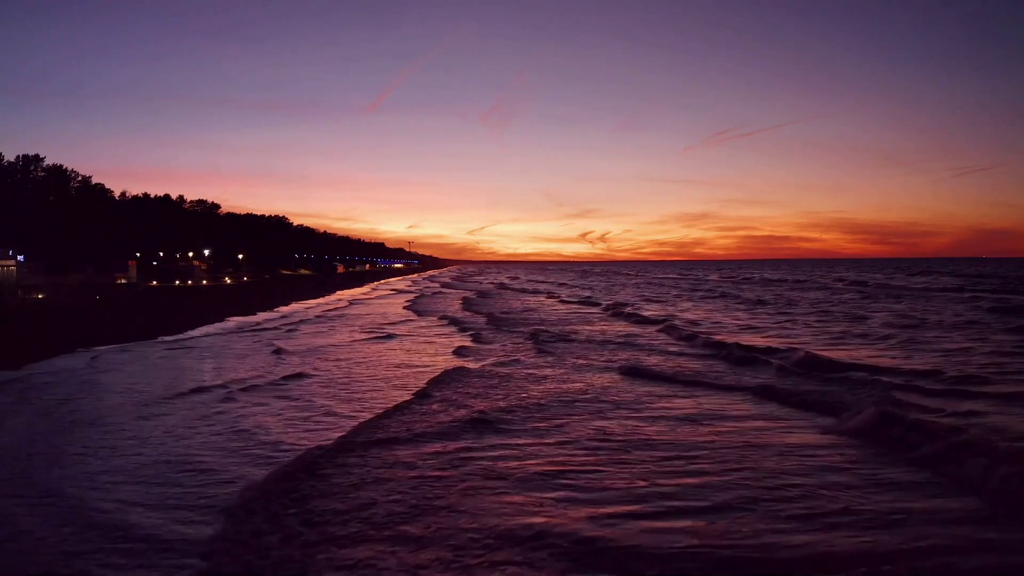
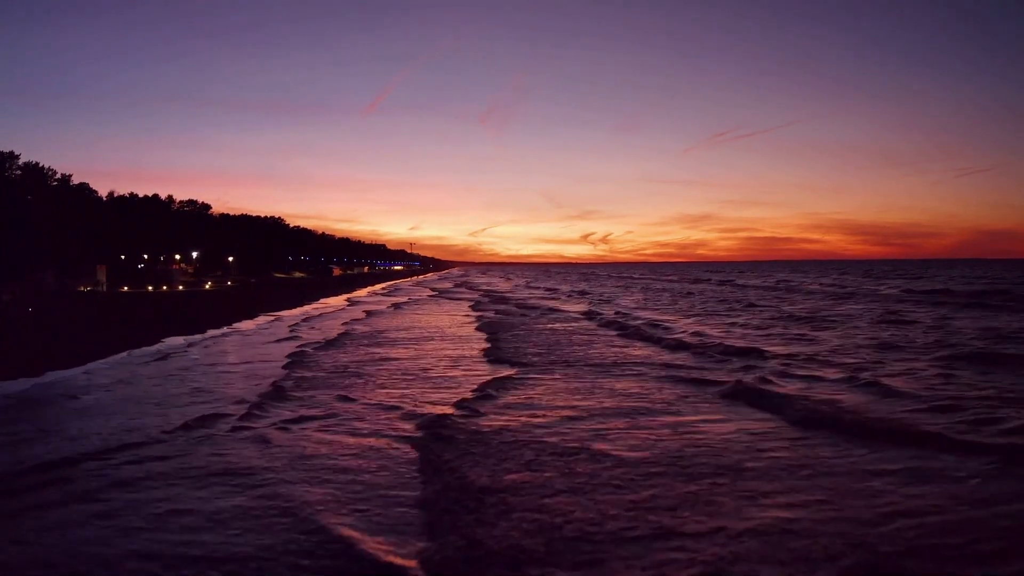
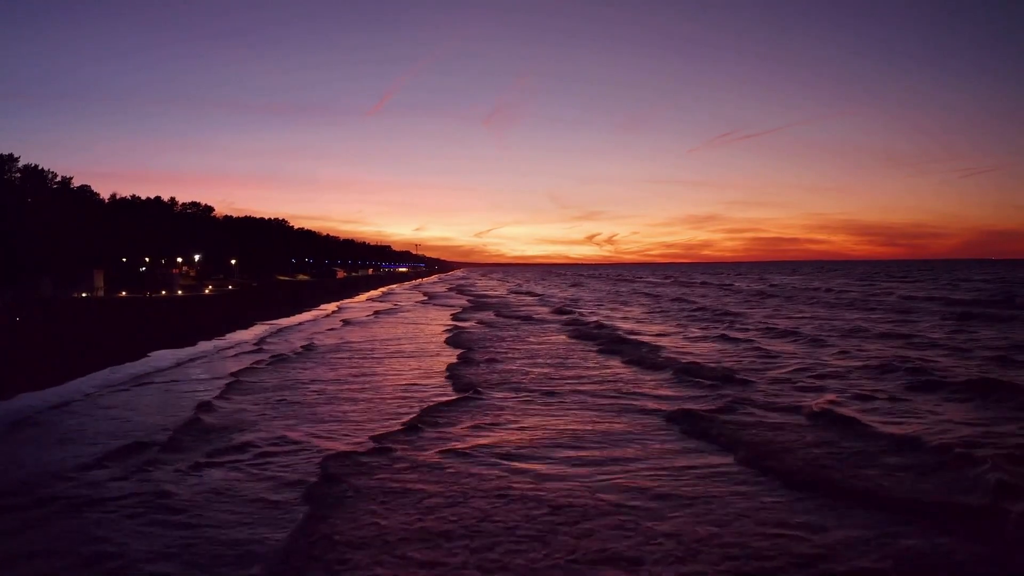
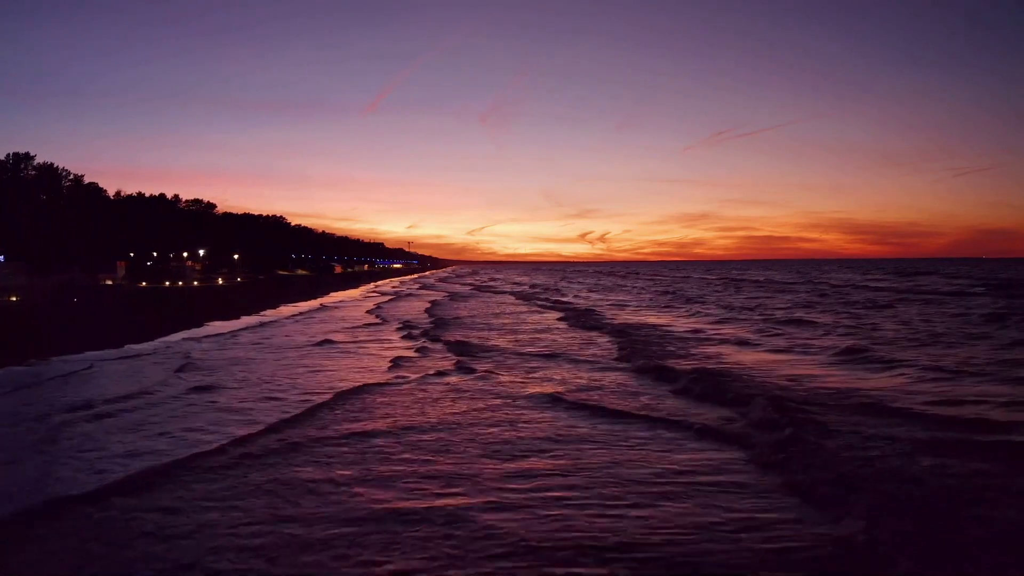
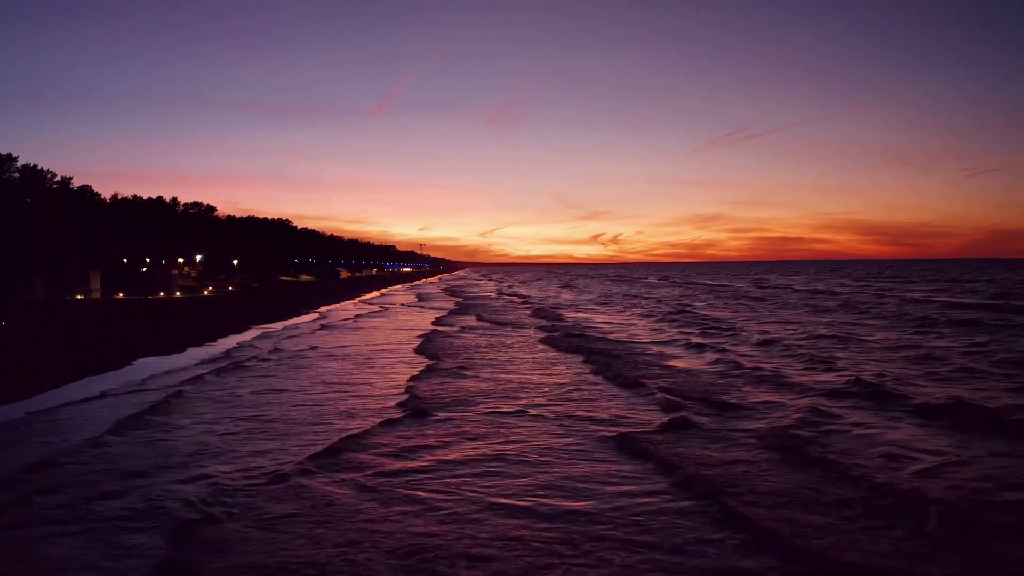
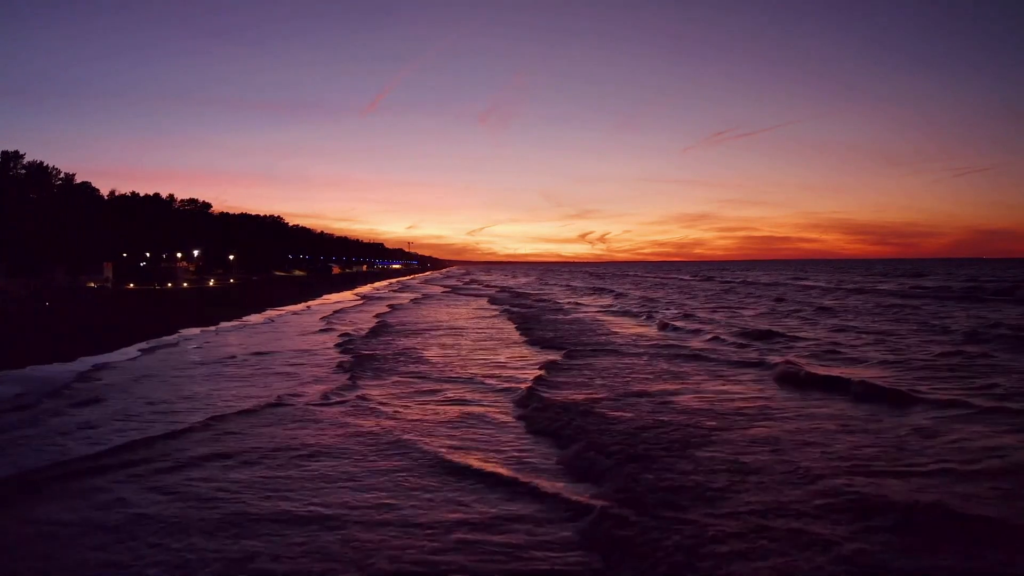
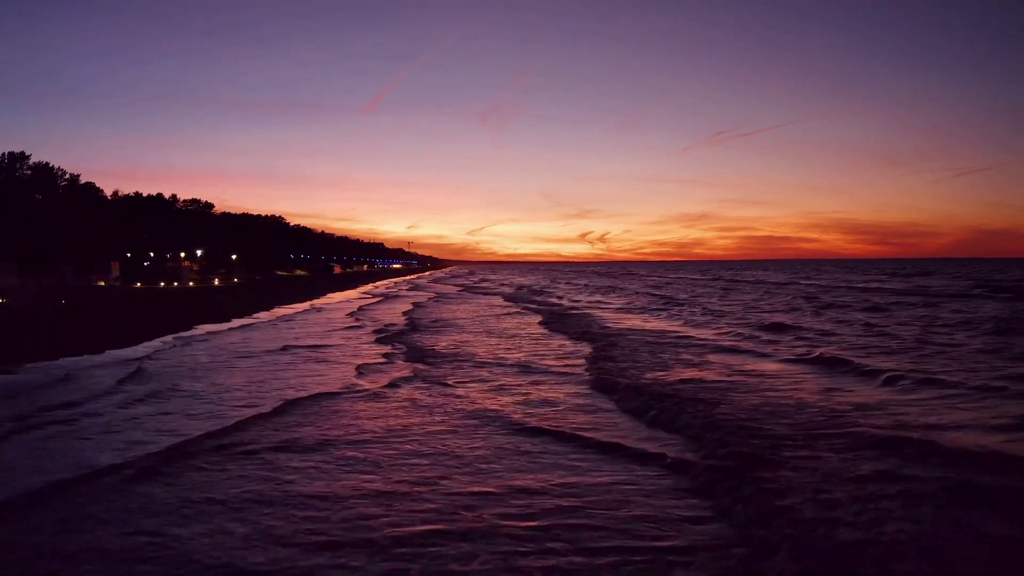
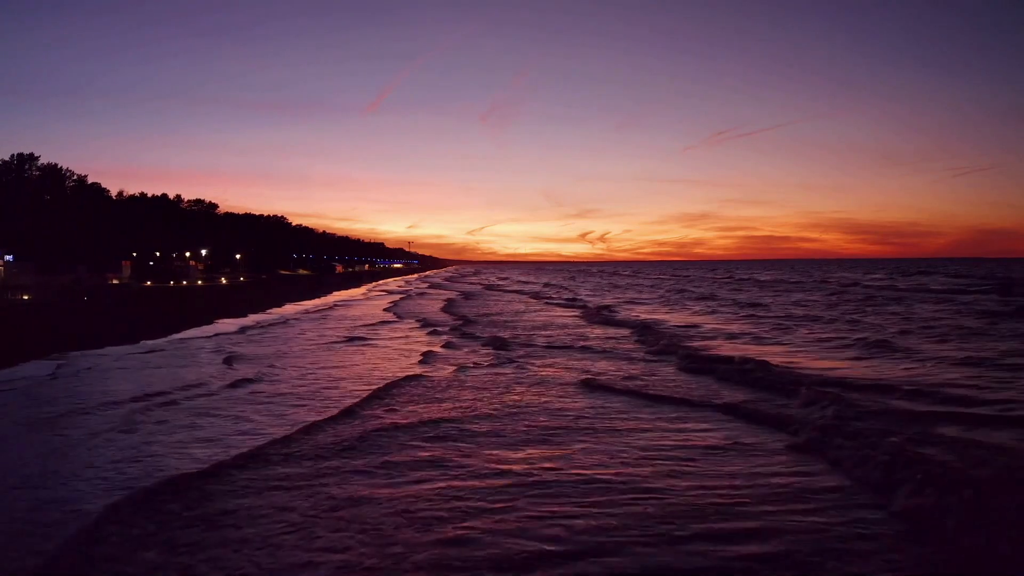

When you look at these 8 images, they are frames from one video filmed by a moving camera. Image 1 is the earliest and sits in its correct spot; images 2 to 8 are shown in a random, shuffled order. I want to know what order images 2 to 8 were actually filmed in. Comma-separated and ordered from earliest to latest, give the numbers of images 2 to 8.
8, 4, 7, 6, 2, 3, 5
